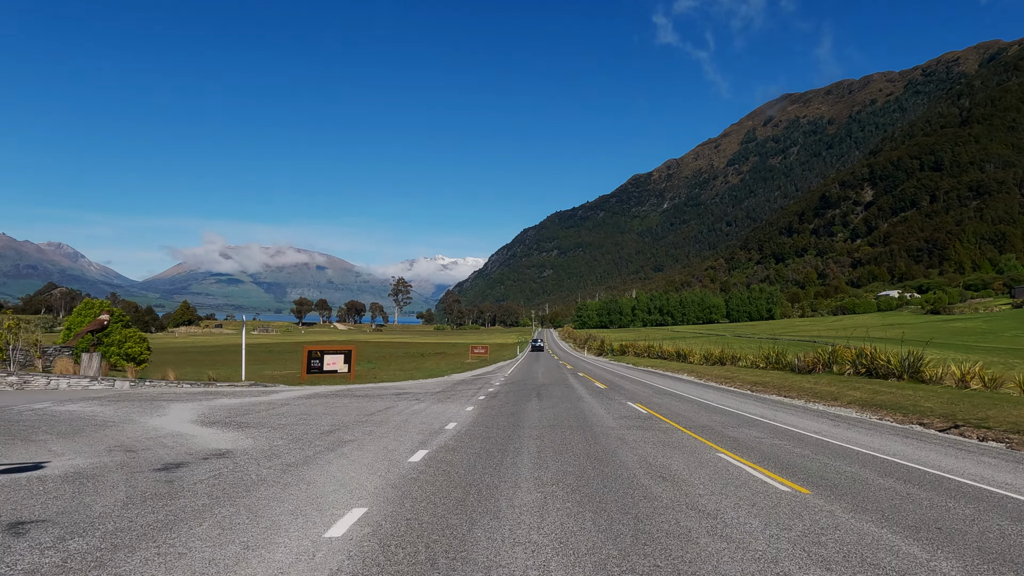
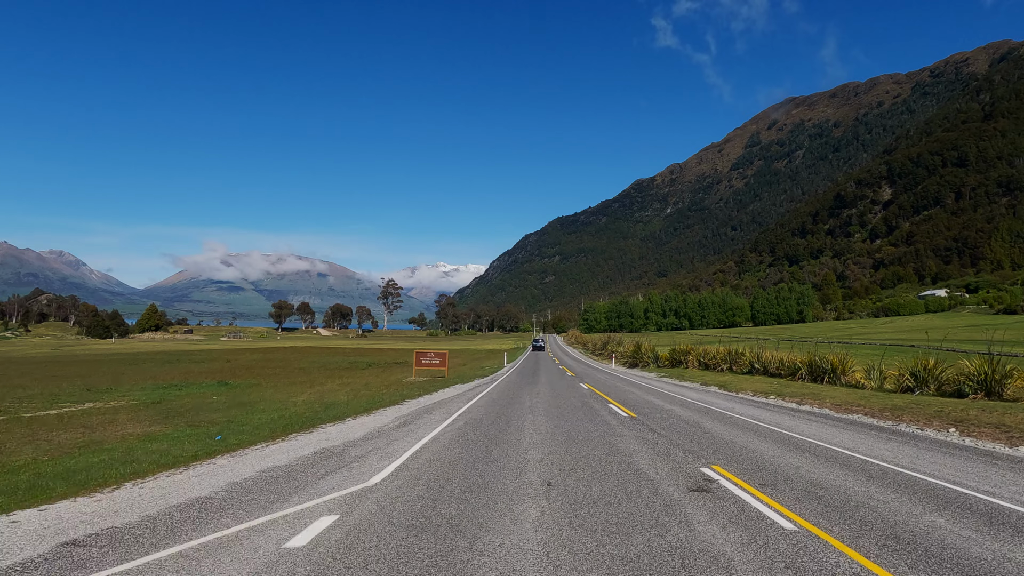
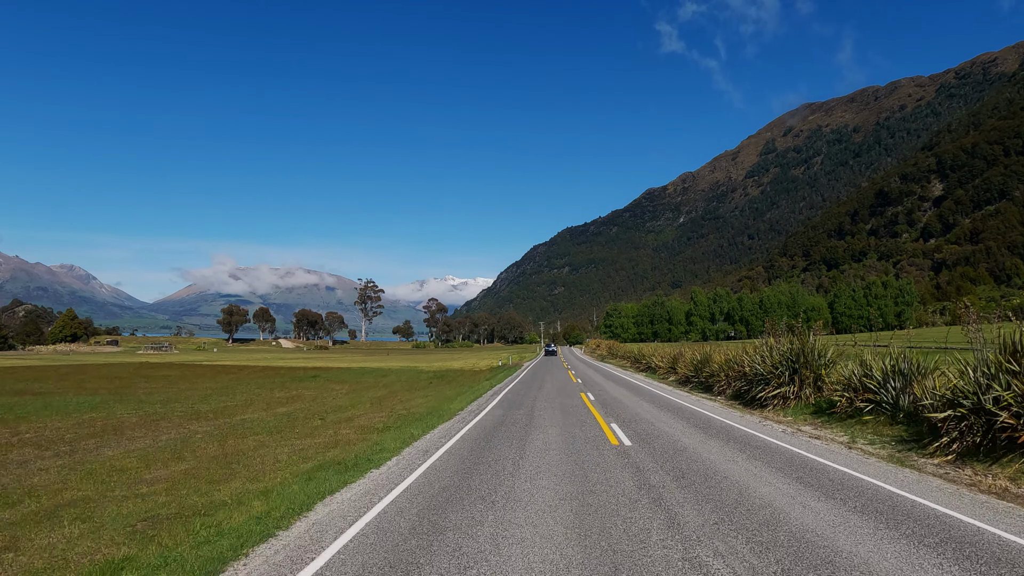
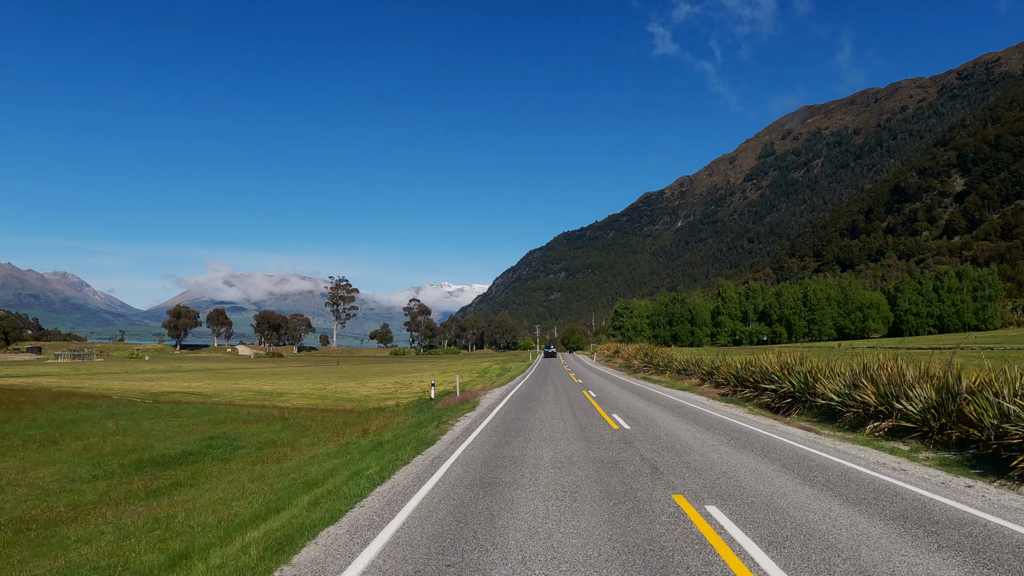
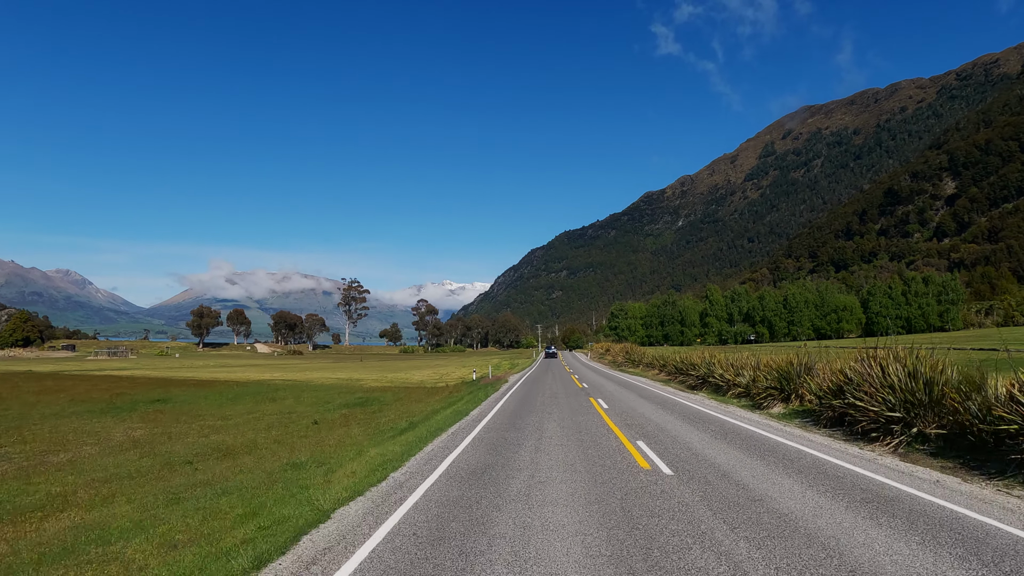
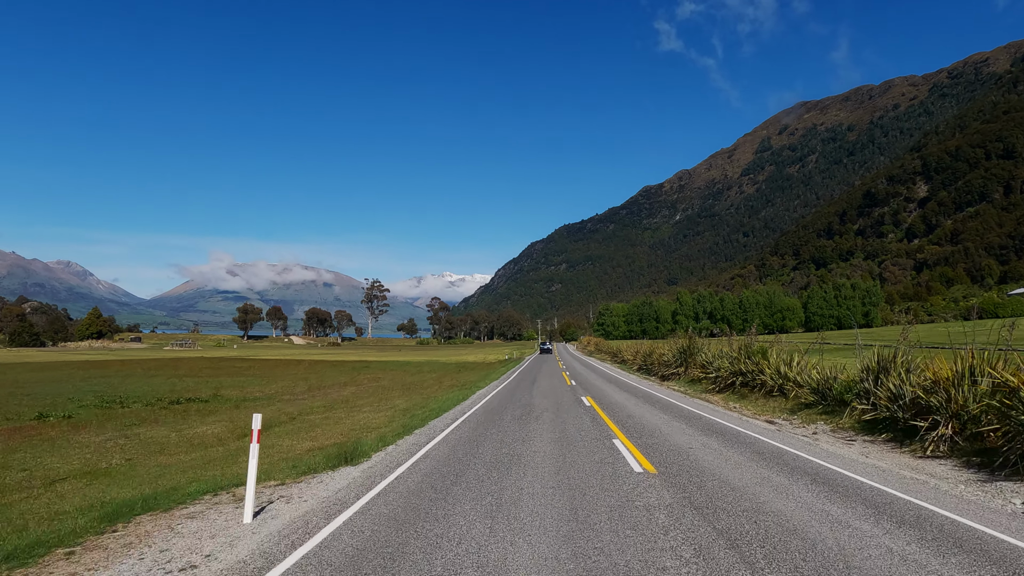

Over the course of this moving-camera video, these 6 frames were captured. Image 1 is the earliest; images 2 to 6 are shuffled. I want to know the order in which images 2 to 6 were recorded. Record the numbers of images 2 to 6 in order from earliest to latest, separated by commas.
2, 6, 3, 5, 4
